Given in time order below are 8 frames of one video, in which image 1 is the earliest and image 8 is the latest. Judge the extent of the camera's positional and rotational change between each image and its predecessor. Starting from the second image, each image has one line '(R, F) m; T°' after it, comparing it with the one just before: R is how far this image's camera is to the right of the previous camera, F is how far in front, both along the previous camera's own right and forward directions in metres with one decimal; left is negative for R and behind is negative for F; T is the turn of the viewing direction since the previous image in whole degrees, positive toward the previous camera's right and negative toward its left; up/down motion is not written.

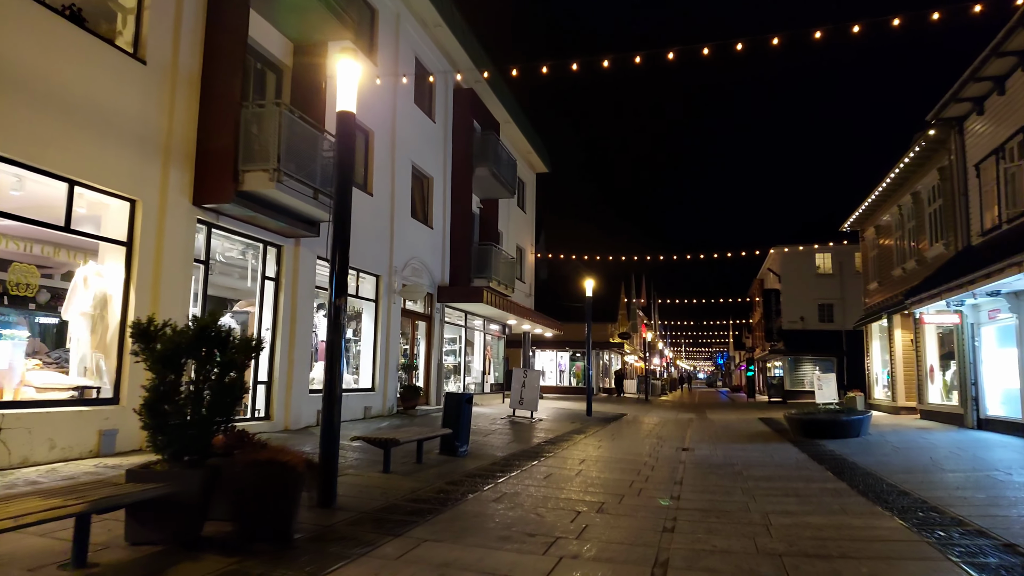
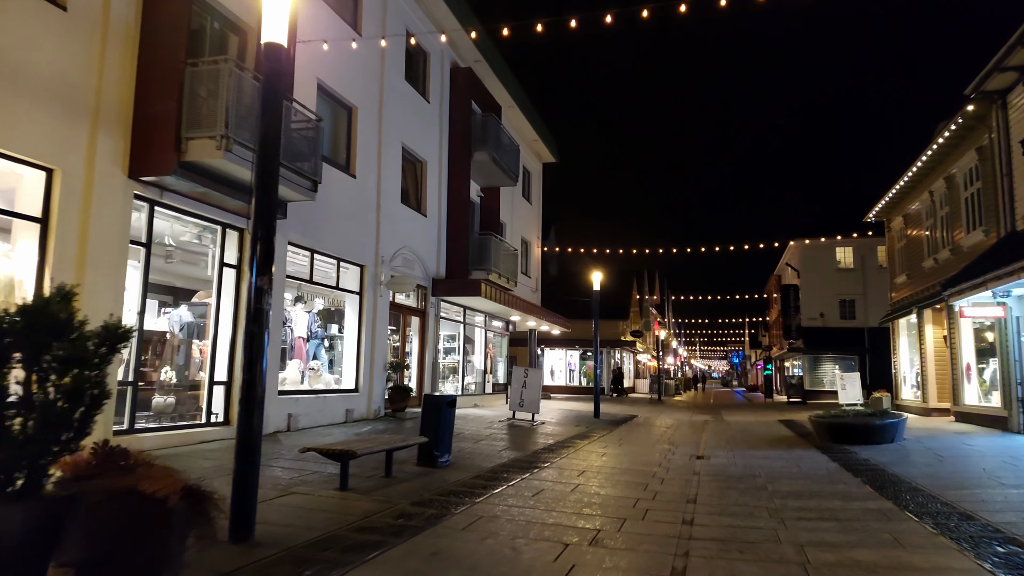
(+0.3, +1.4) m; -1°
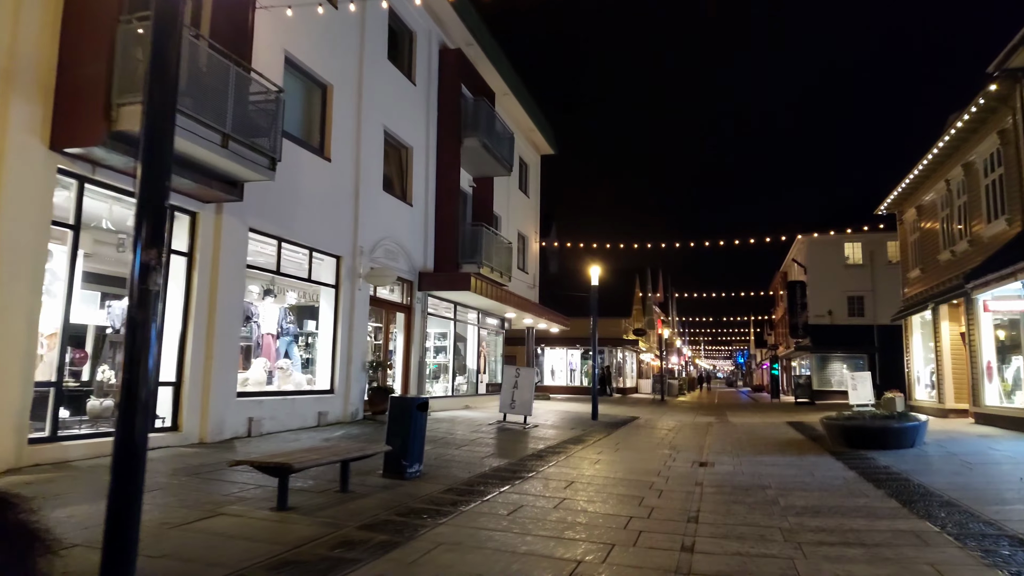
(+0.3, +1.1) m; 0°
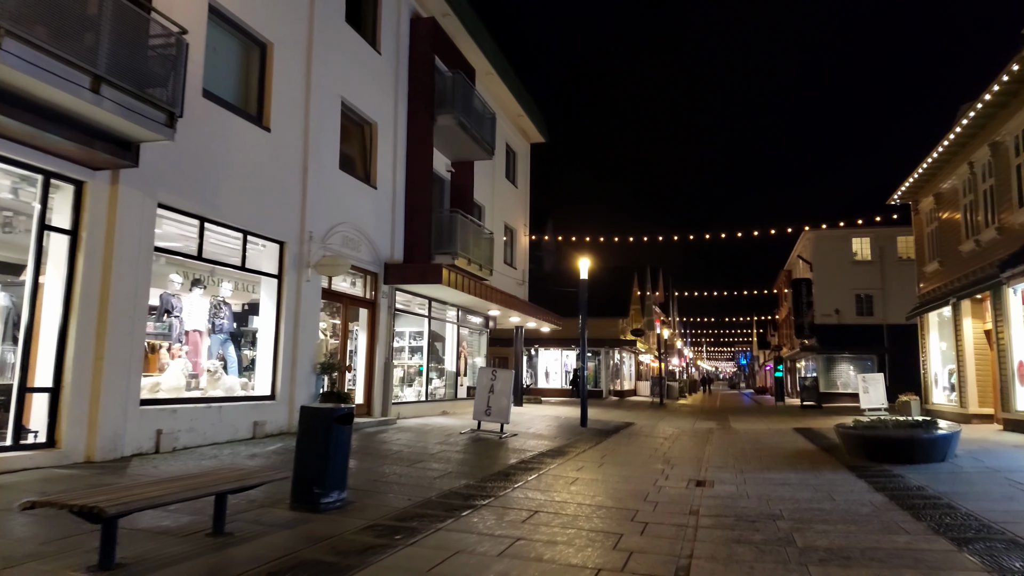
(+0.5, +1.8) m; 0°
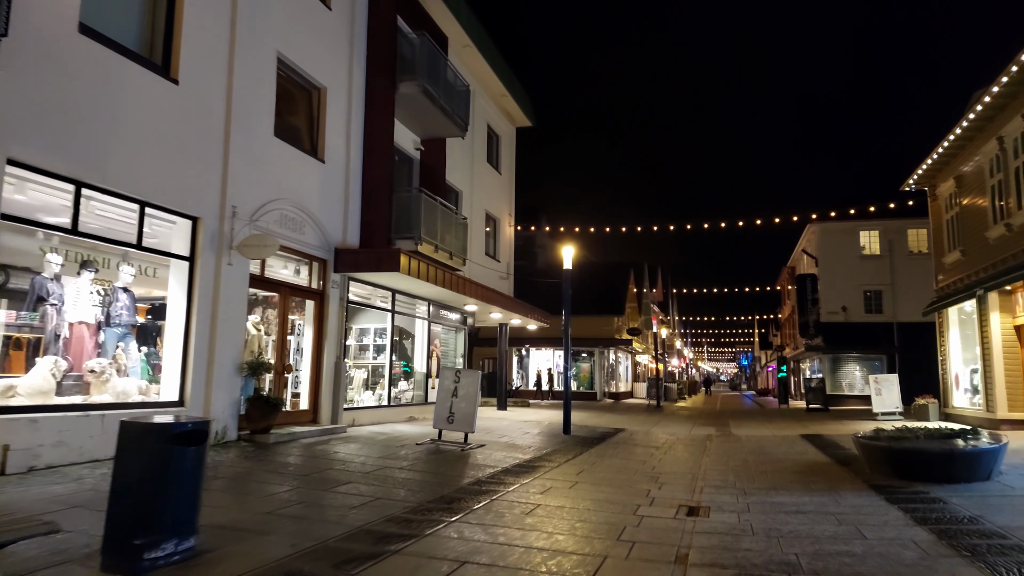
(+0.5, +1.9) m; 0°
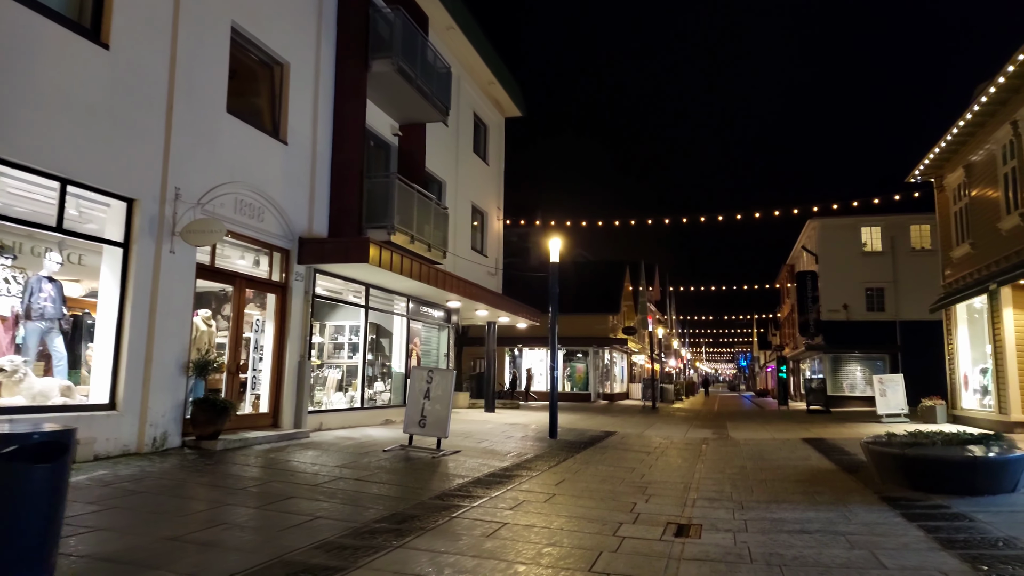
(+0.3, +1.0) m; 0°
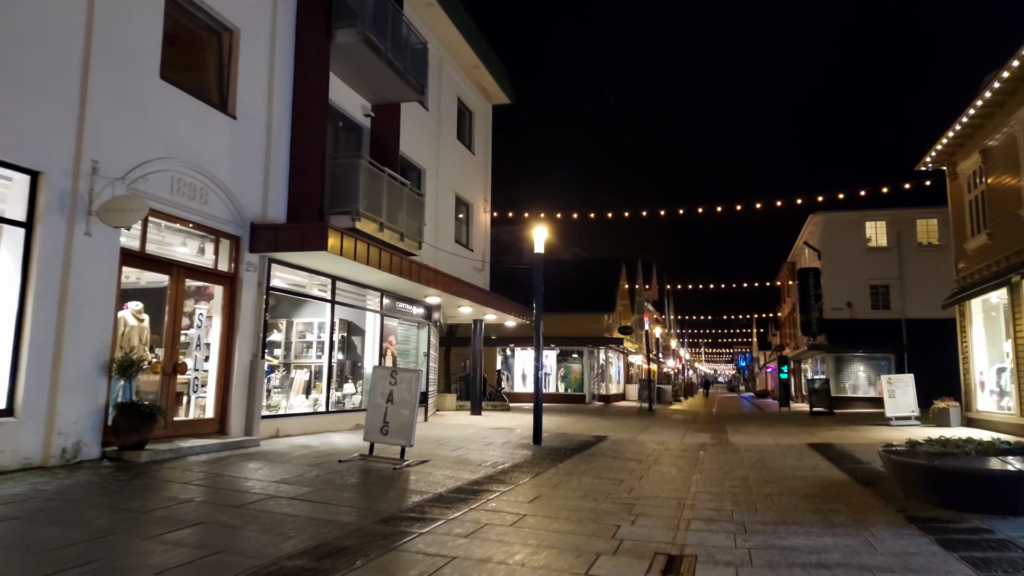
(+0.3, +1.2) m; 0°
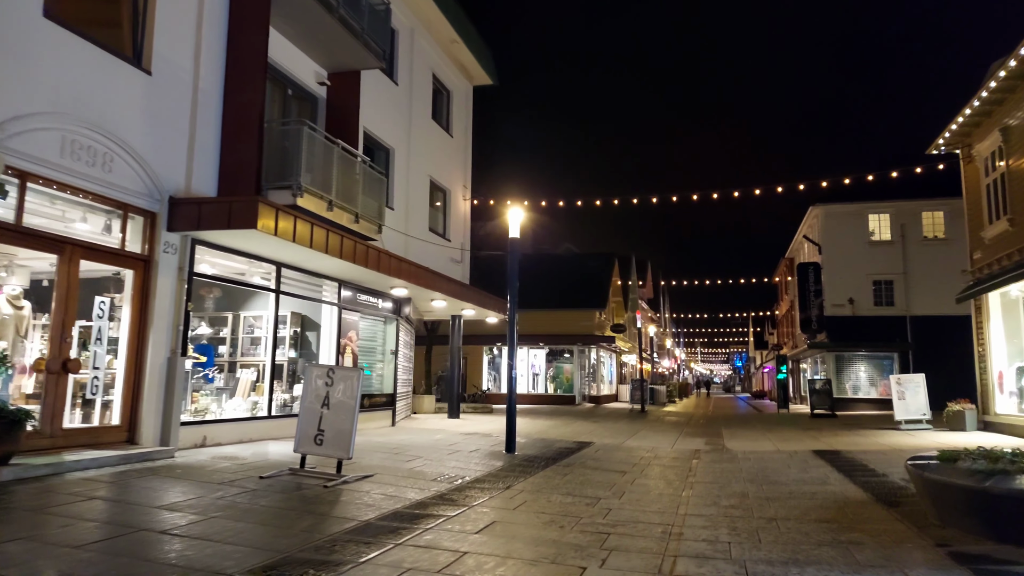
(+0.4, +1.5) m; 0°
